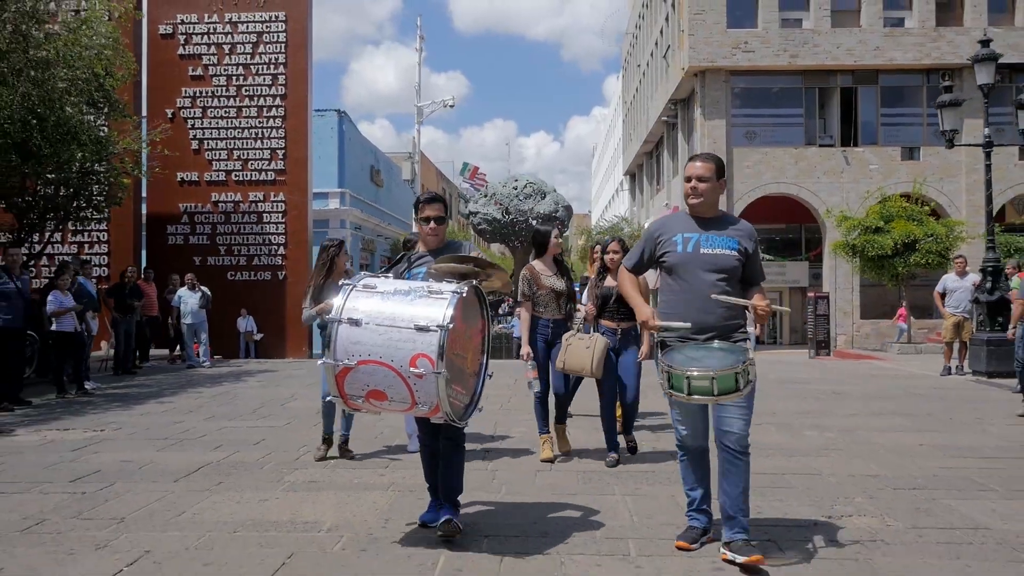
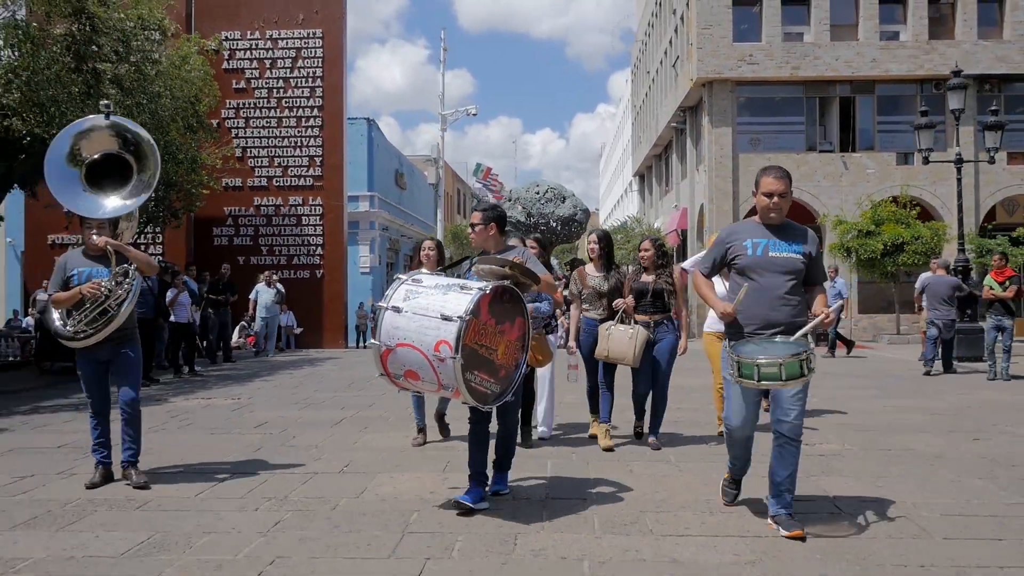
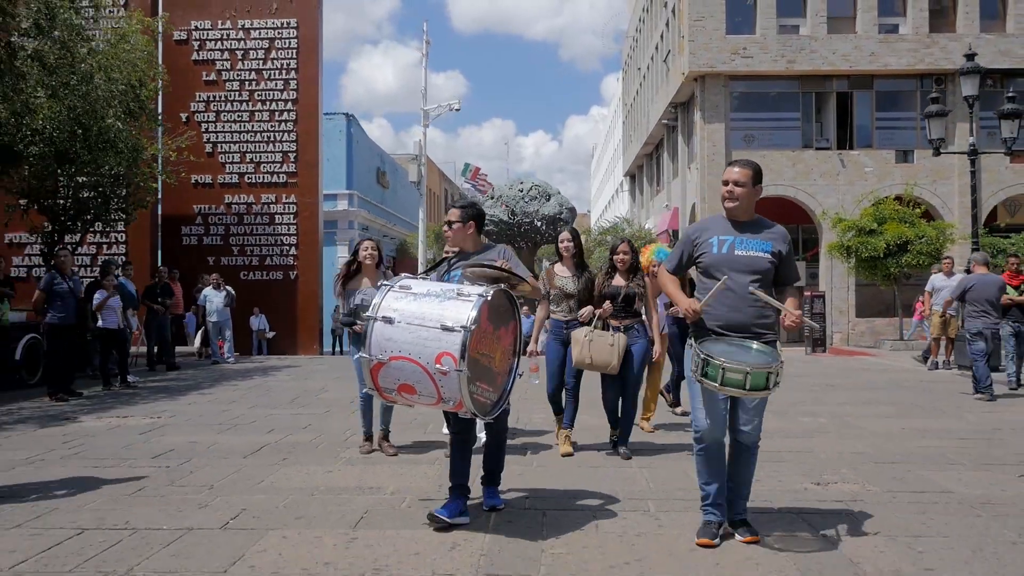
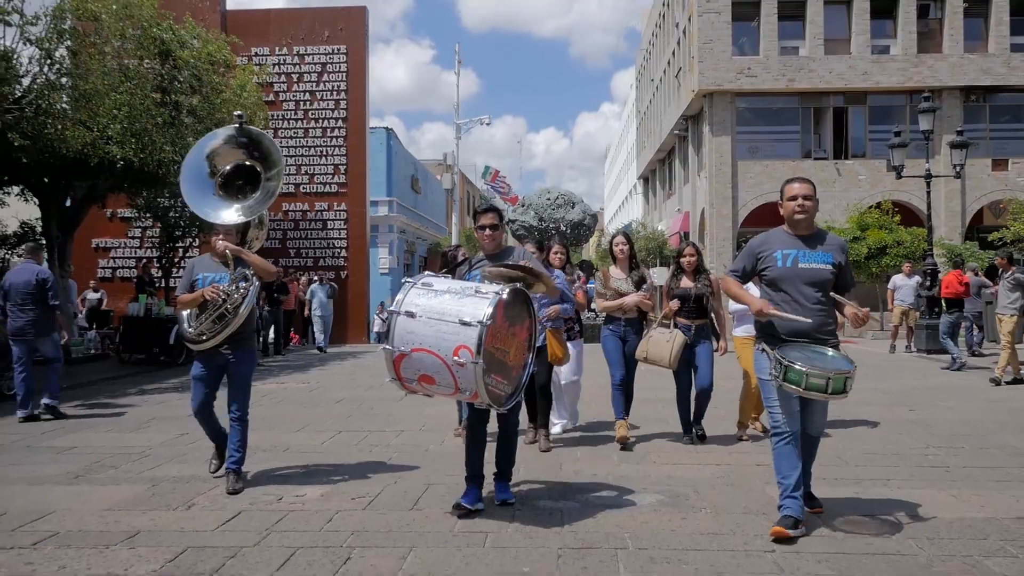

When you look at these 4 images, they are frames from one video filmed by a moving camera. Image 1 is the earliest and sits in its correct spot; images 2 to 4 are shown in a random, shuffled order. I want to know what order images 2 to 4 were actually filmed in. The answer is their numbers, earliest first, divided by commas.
3, 2, 4
